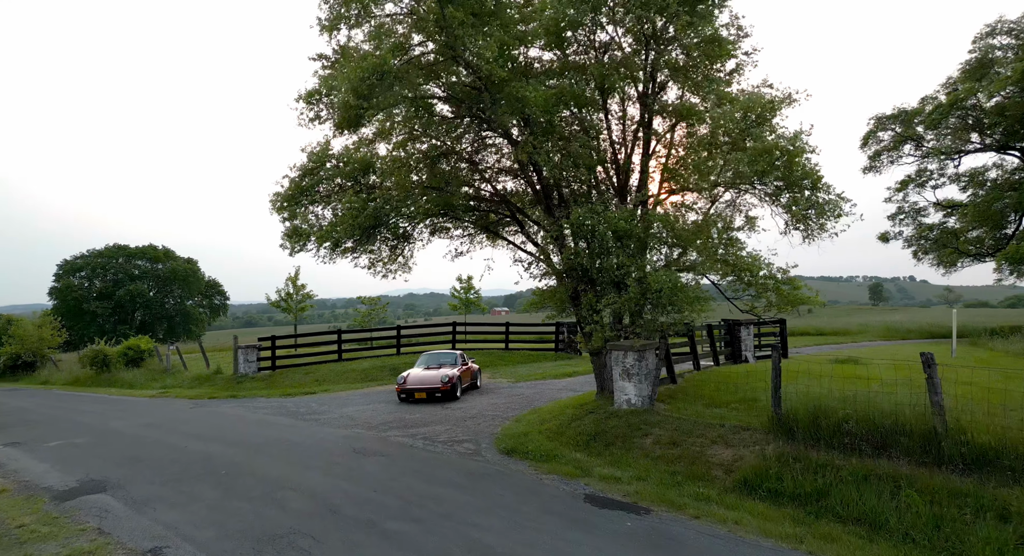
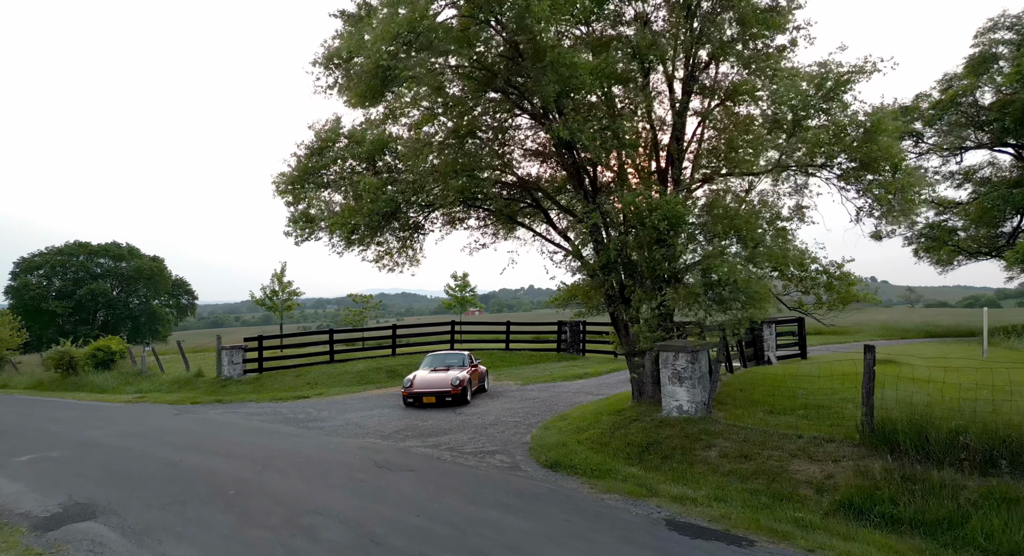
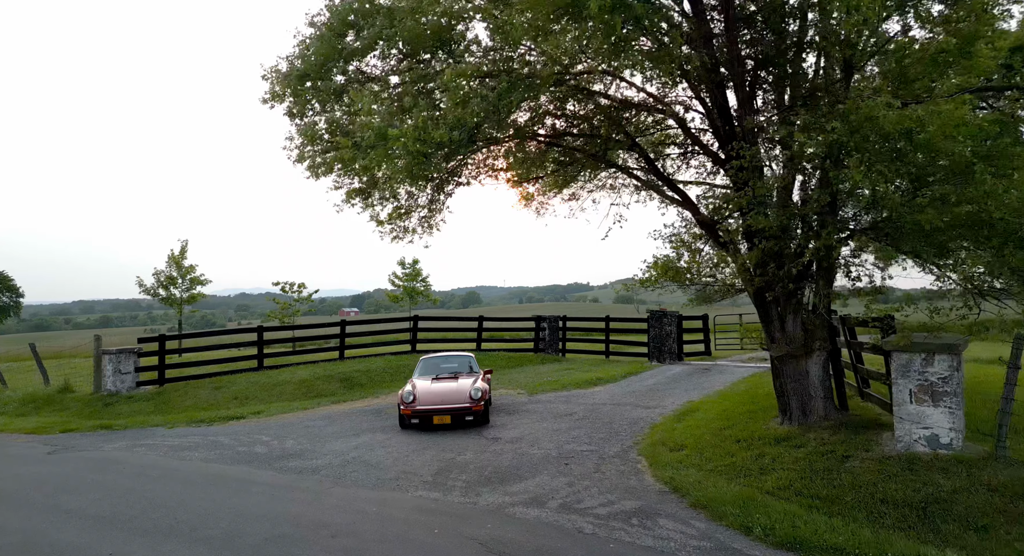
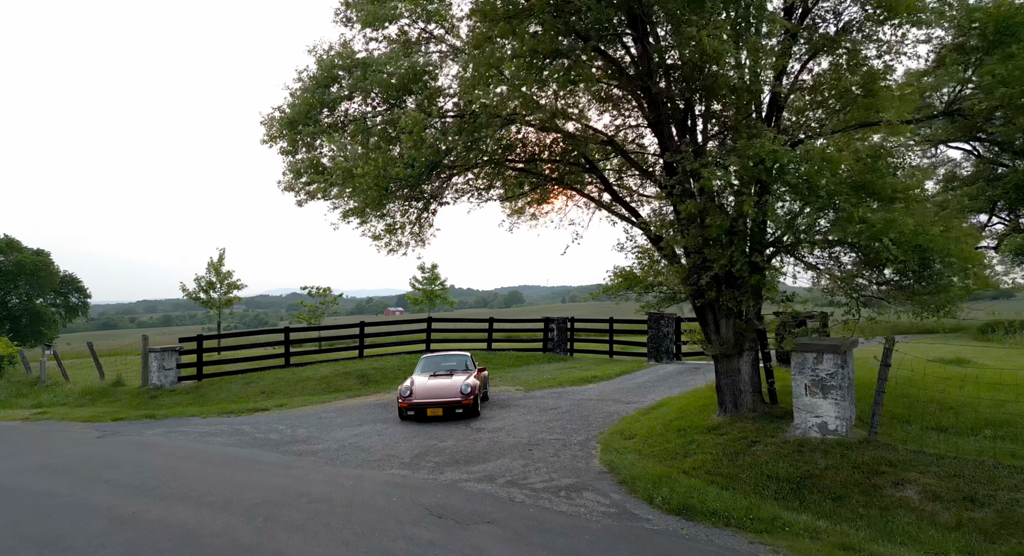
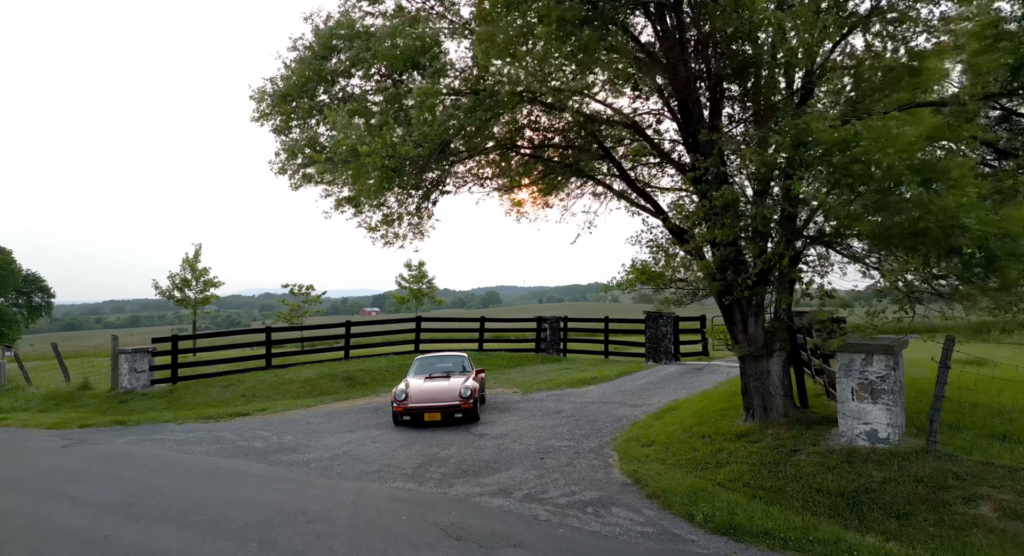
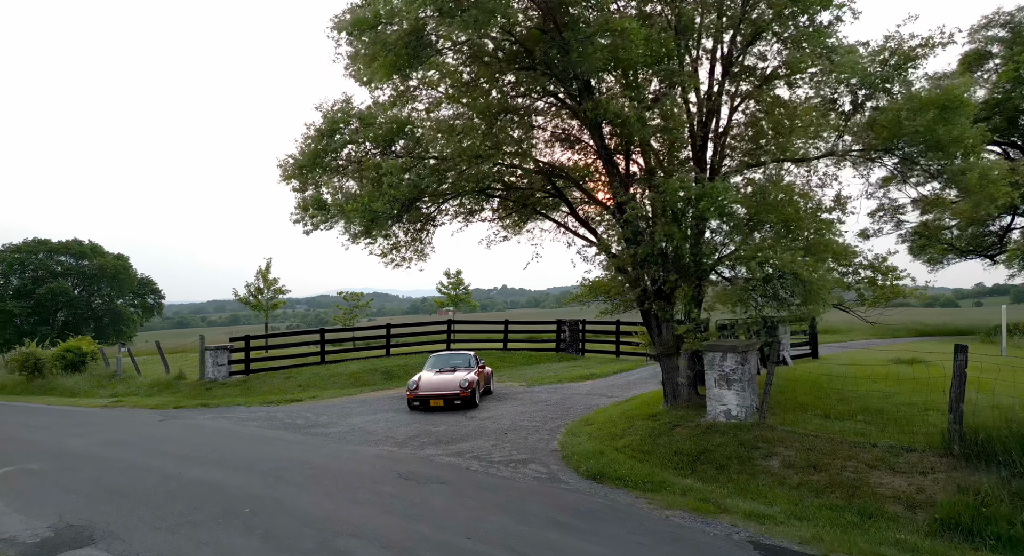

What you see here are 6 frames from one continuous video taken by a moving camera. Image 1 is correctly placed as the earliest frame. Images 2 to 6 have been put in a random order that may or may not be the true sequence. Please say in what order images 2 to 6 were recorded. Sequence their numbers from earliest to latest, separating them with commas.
2, 6, 4, 5, 3
